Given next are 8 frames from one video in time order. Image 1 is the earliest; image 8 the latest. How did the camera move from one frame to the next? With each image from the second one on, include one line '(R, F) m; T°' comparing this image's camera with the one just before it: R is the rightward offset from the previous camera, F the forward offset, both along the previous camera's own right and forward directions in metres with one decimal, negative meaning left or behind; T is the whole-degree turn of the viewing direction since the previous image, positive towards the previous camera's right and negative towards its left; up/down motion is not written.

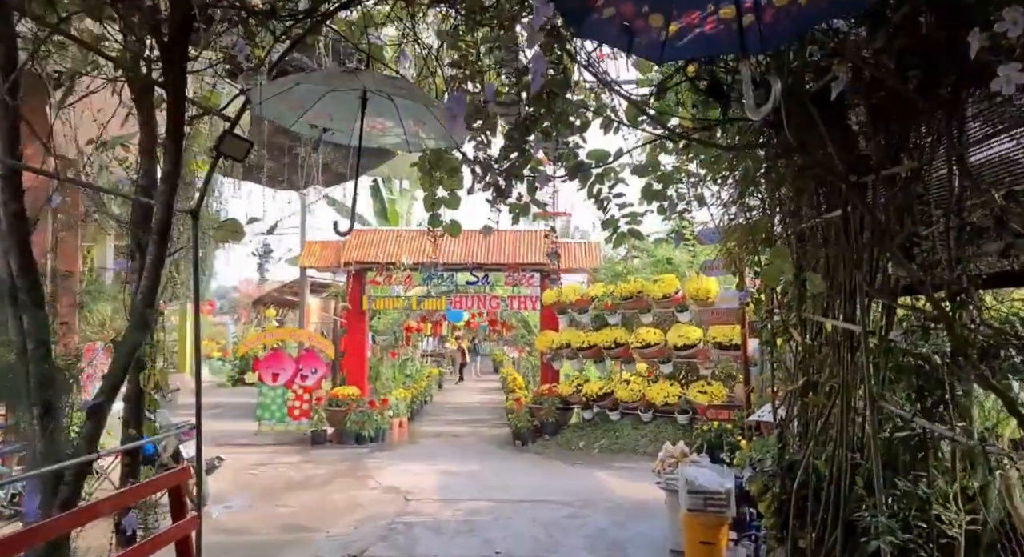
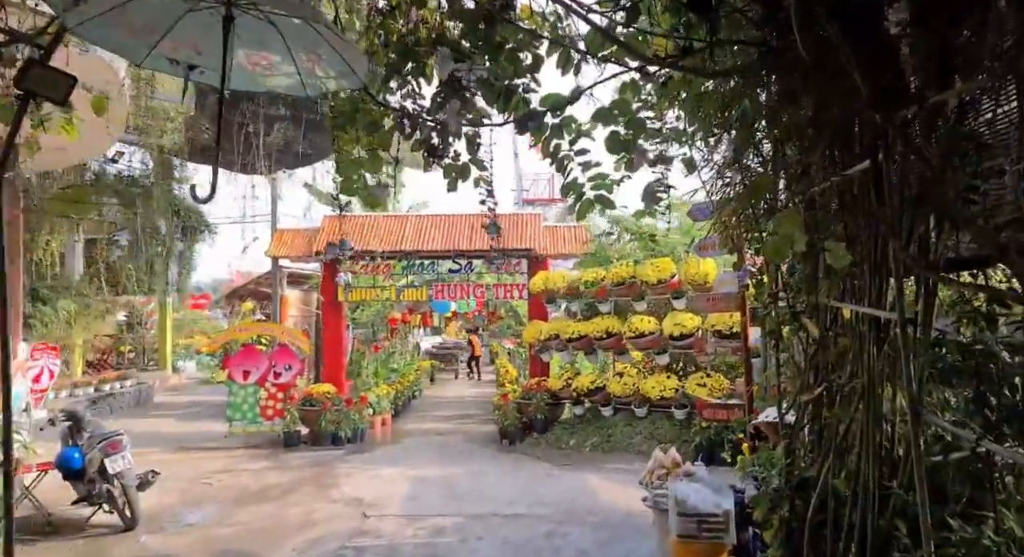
(+0.2, +0.6) m; 0°
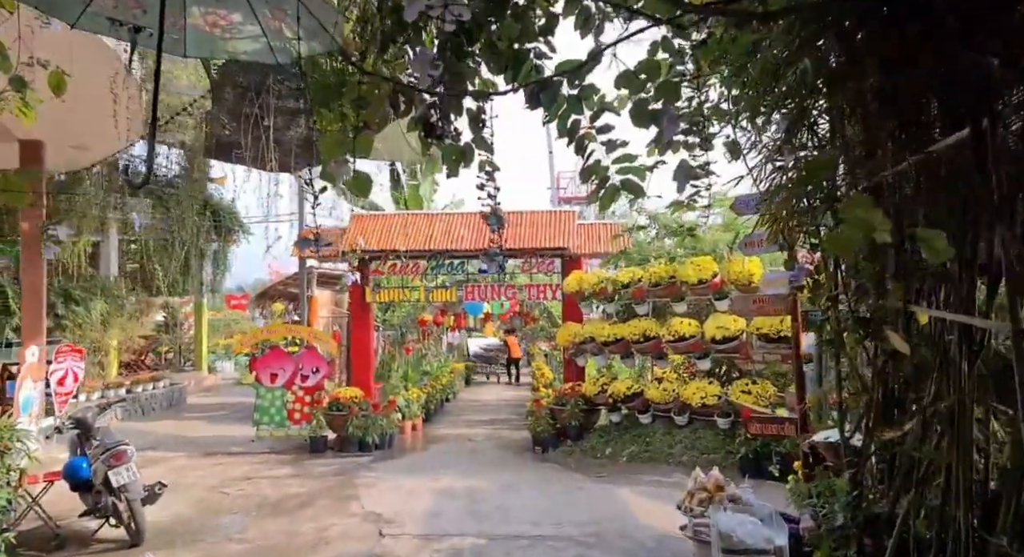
(+0.1, +0.4) m; -3°
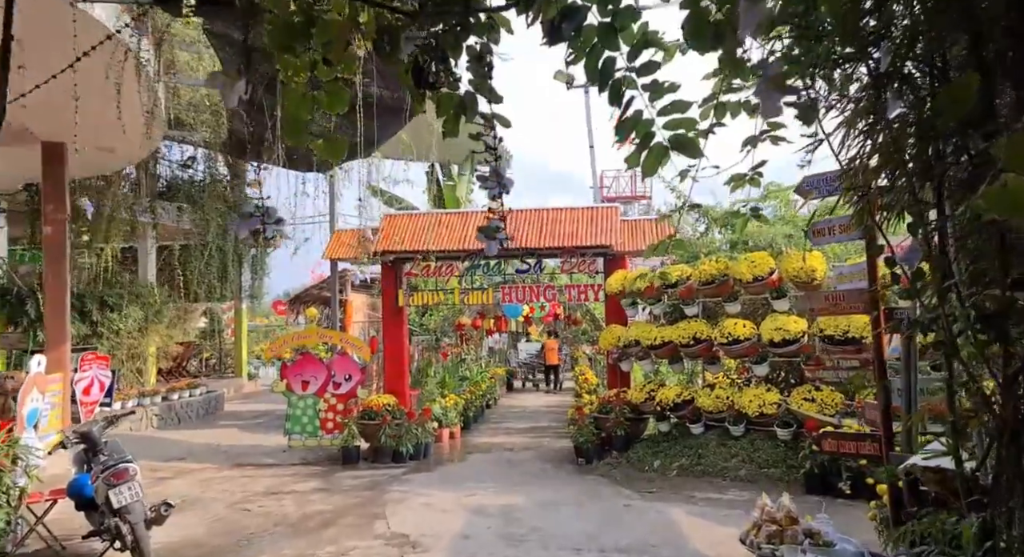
(+0.1, +0.5) m; -4°
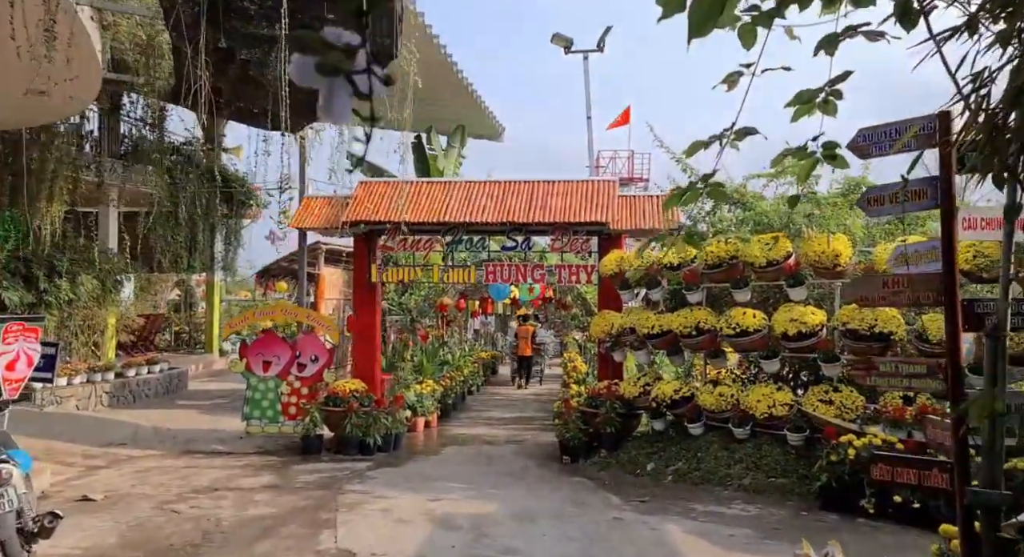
(+0.1, +0.8) m; +1°
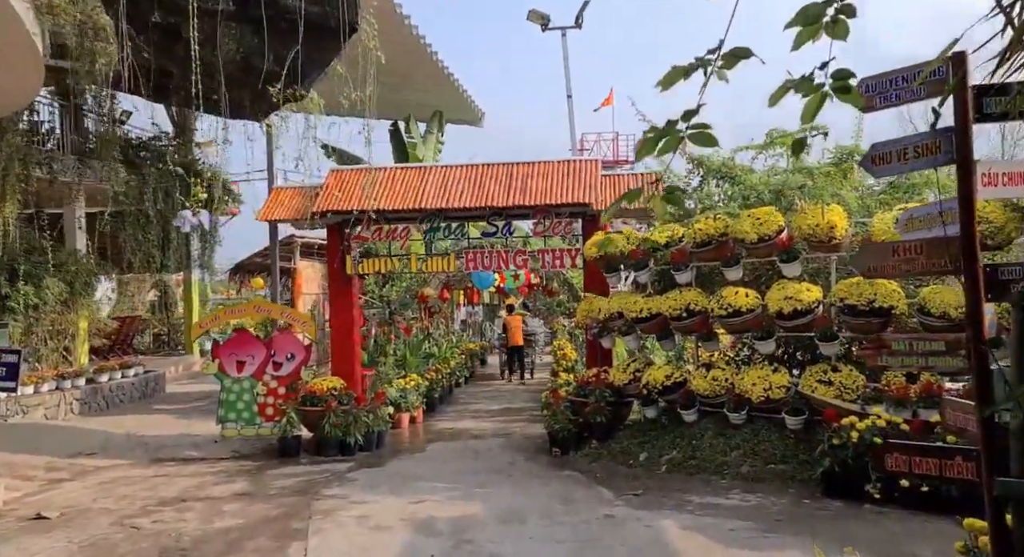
(+0.1, +0.3) m; +1°
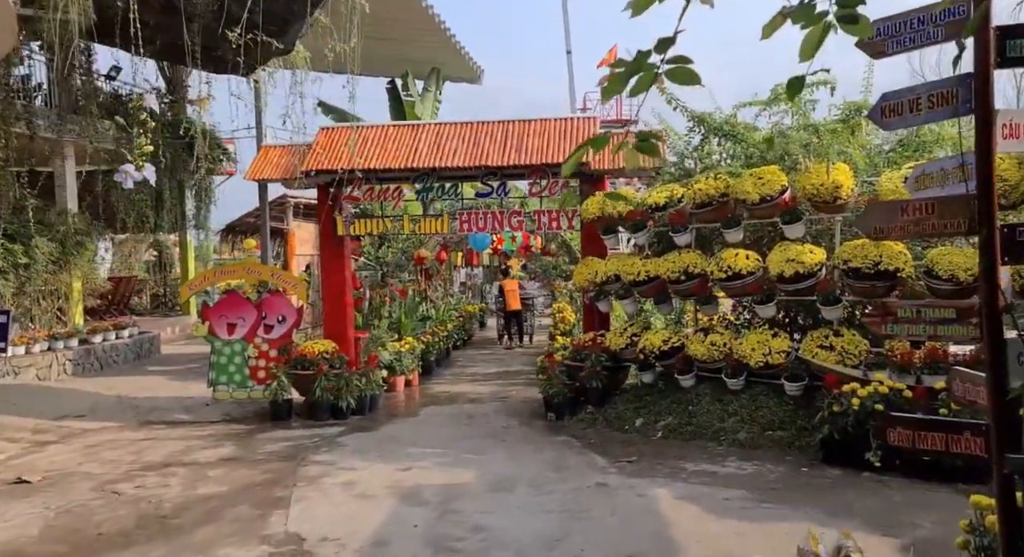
(+0.1, +0.2) m; 0°
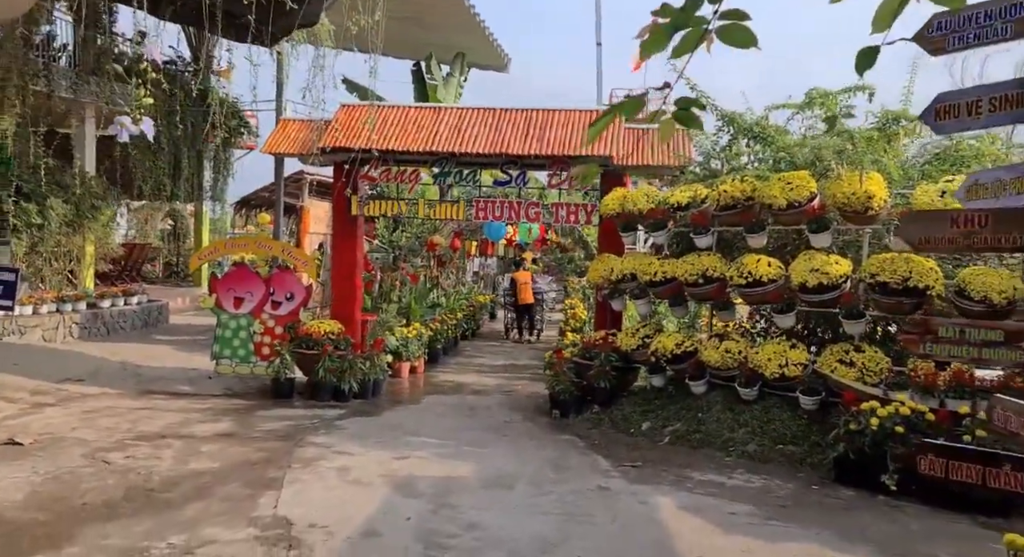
(0.0, +0.1) m; -1°
